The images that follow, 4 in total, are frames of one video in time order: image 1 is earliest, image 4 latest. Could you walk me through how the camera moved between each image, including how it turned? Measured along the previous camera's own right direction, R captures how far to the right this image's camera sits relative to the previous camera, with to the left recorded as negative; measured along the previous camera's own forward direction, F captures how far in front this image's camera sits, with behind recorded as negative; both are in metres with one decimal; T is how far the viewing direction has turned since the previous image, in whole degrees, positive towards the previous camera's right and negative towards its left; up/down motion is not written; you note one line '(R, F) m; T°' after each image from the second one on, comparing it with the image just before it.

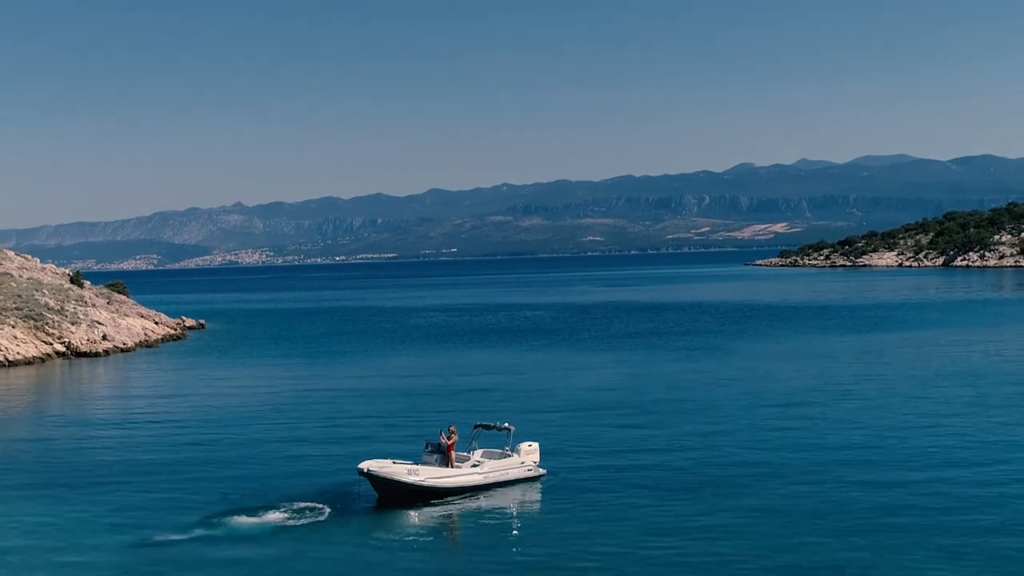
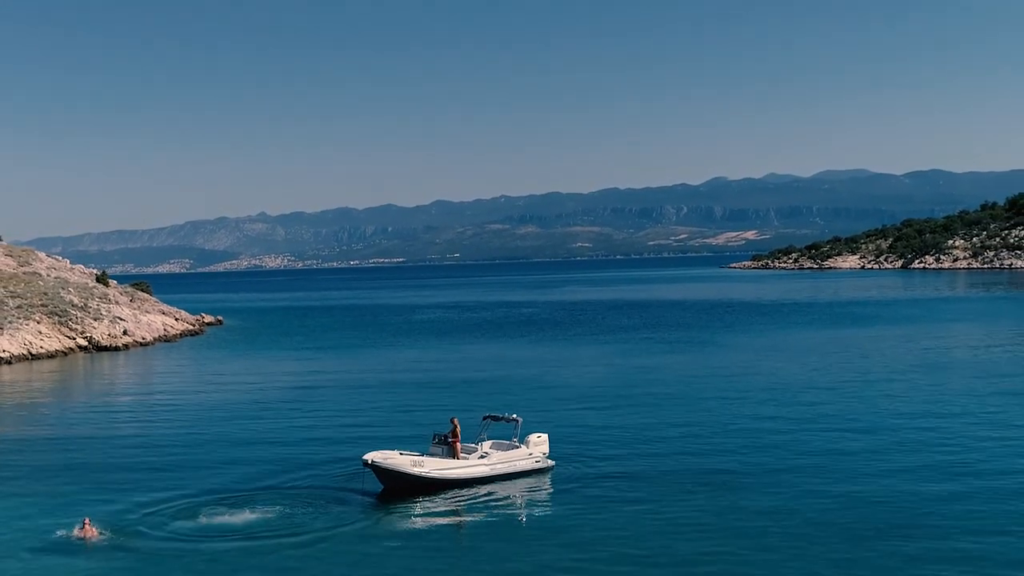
(+4.5, -5.9) m; -3°
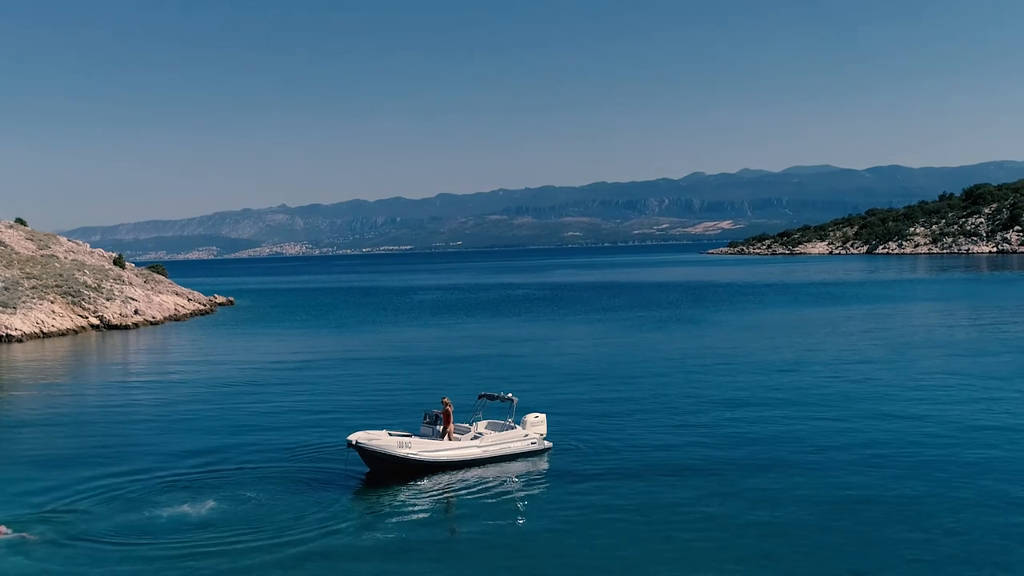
(-0.1, -8.2) m; 0°
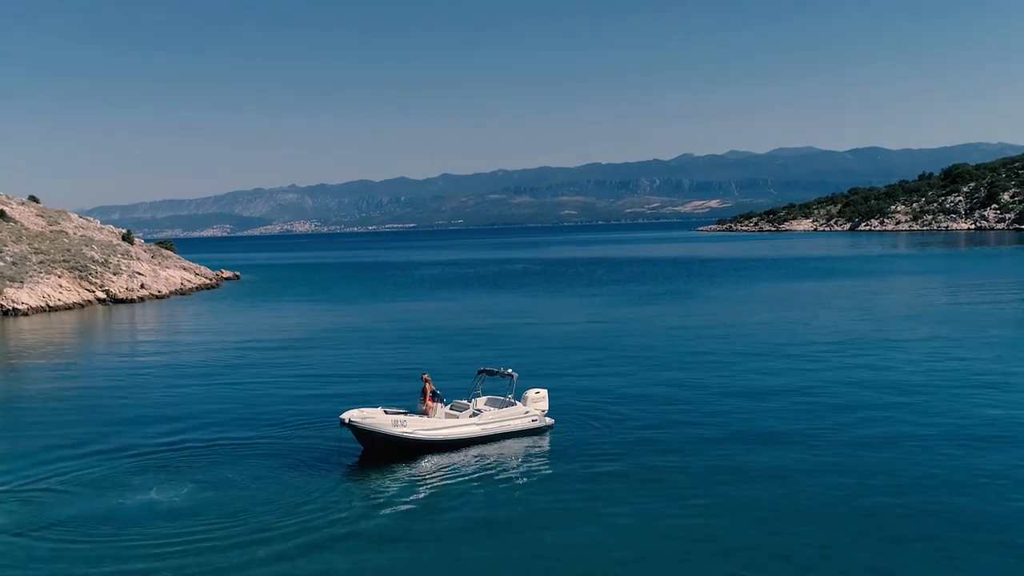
(-0.1, -4.7) m; 0°
